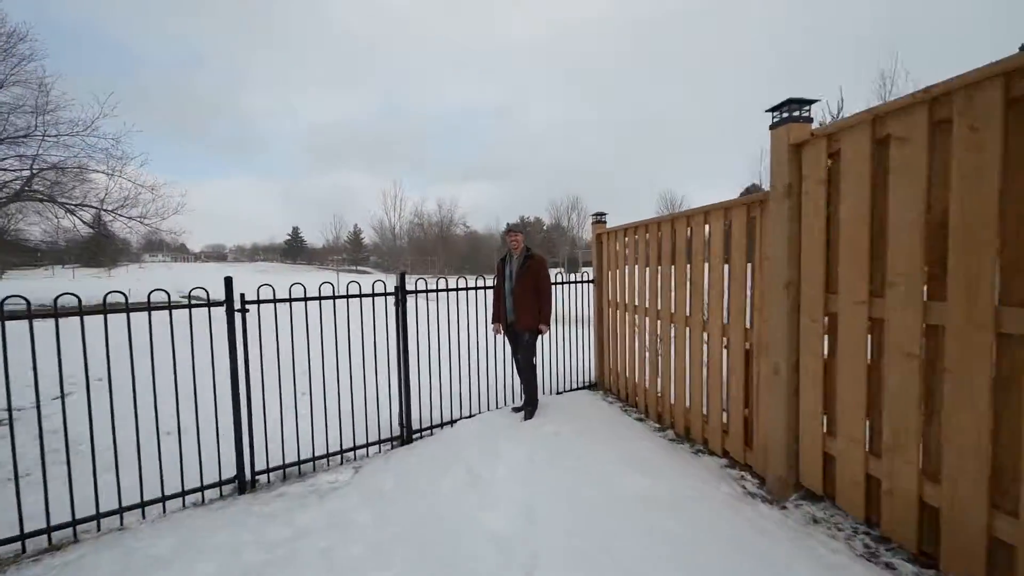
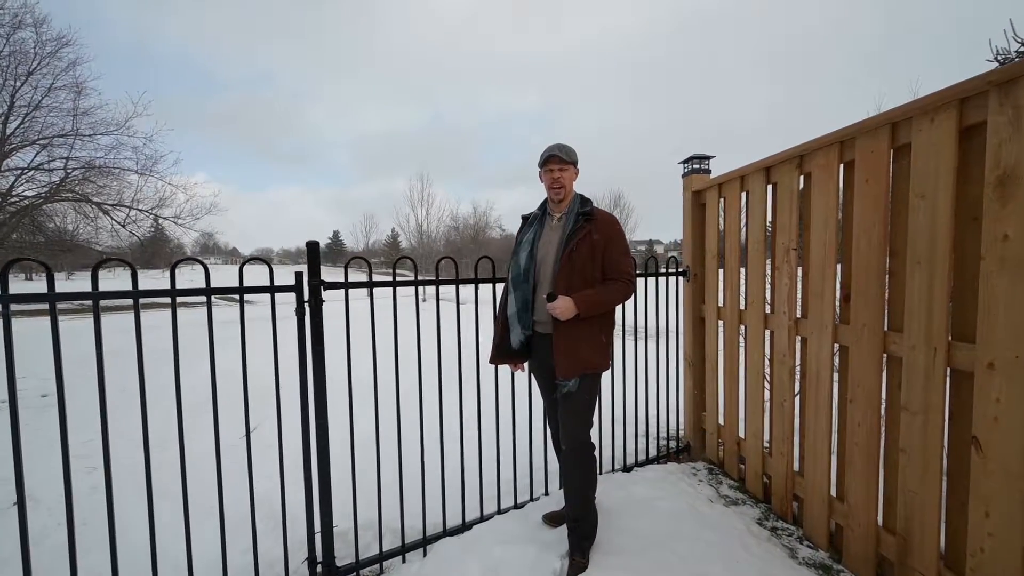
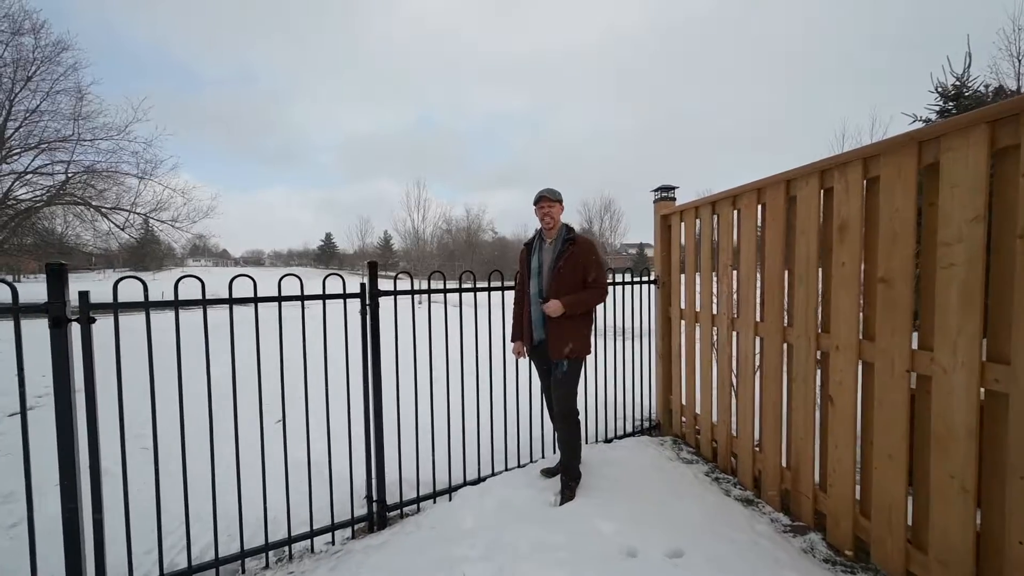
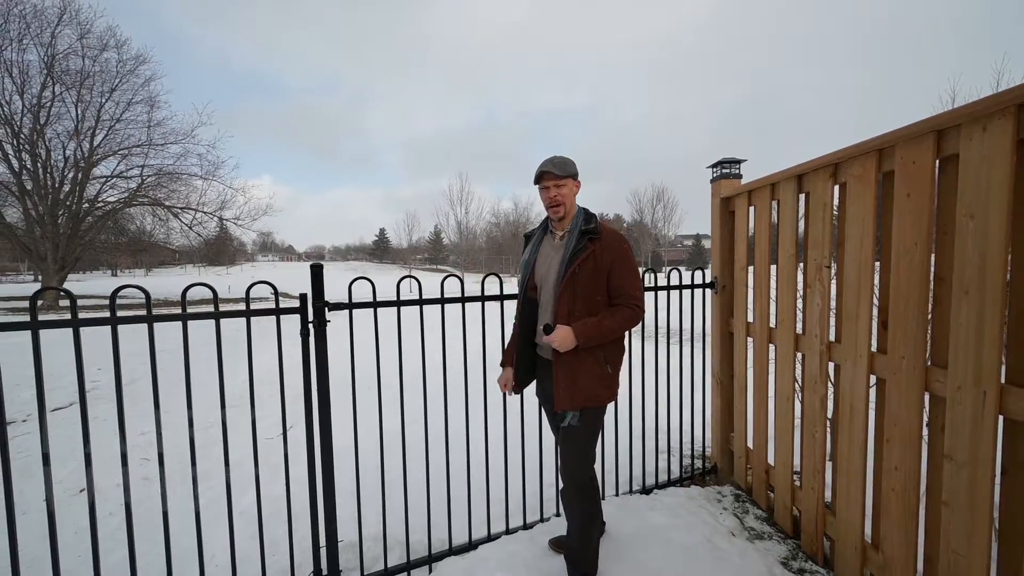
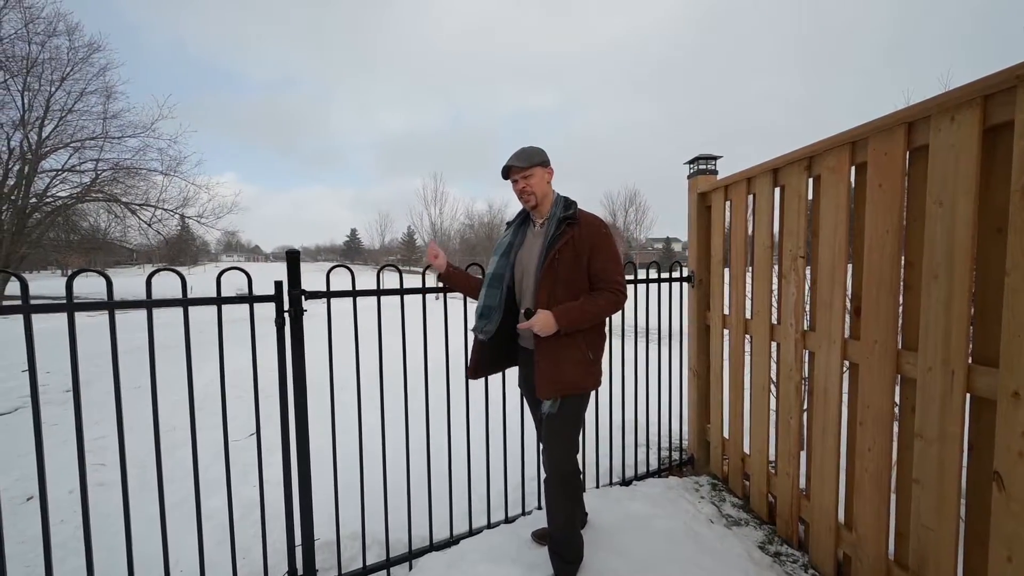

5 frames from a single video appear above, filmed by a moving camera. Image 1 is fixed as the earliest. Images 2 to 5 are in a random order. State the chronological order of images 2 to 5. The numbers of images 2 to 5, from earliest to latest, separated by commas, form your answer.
3, 2, 5, 4
